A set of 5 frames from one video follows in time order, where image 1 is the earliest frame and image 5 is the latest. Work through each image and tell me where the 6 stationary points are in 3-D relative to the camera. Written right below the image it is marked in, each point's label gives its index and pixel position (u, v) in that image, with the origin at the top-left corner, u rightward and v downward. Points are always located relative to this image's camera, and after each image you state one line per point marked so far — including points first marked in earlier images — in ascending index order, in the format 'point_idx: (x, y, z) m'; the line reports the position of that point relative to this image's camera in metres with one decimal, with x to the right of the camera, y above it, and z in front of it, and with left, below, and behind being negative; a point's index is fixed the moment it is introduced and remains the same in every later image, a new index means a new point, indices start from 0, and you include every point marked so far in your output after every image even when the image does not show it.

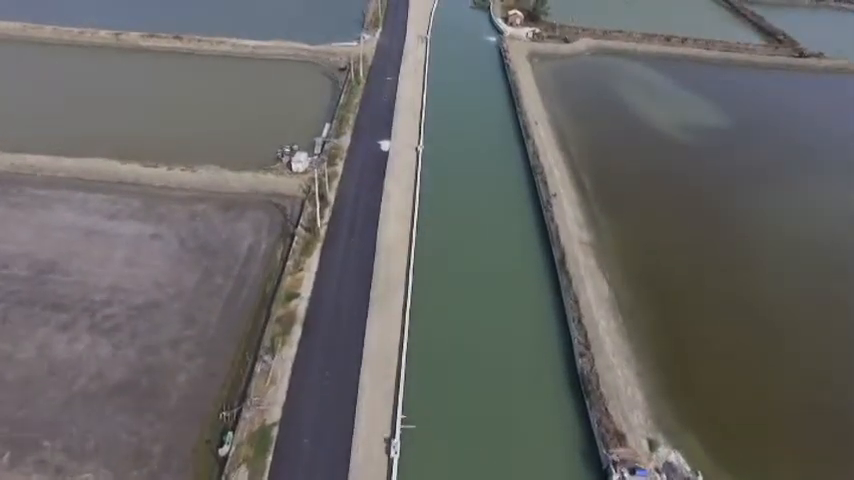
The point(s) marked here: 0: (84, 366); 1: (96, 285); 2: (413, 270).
0: (-7.8, -2.9, +15.9) m
1: (-8.6, -1.2, +18.3) m
2: (-0.4, -0.9, +20.0) m
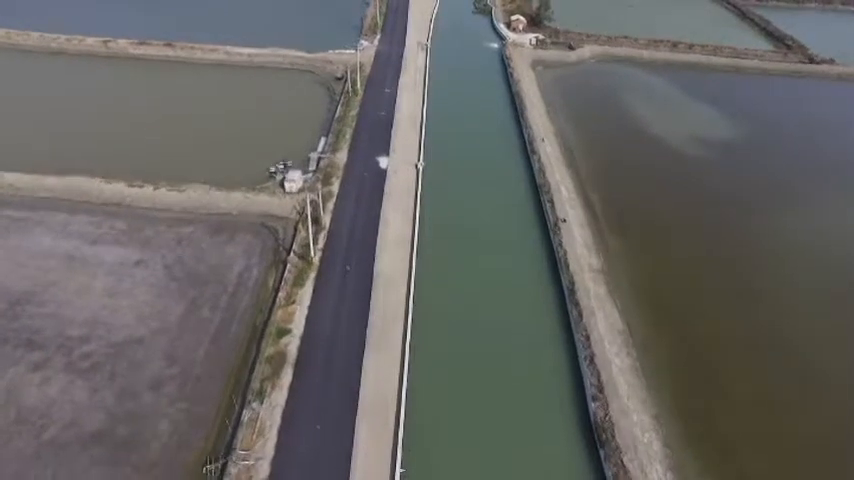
0: (-7.8, -3.6, +14.7) m
1: (-8.6, -1.9, +17.1) m
2: (-0.4, -1.7, +18.8) m
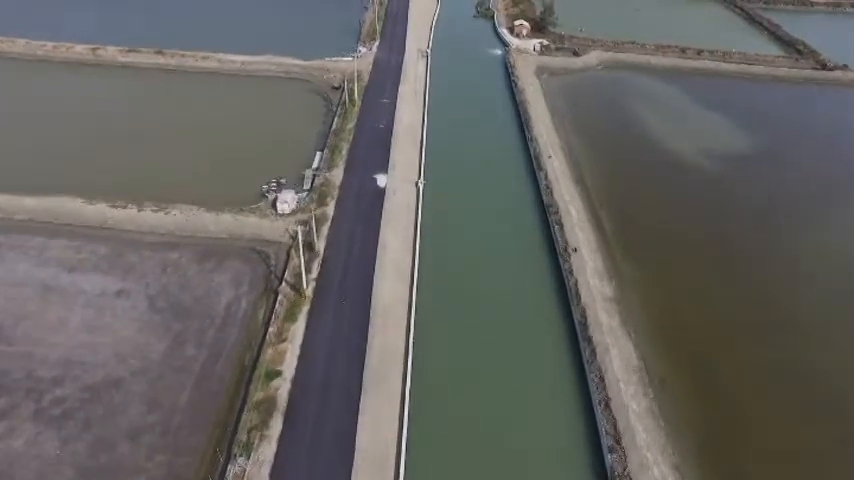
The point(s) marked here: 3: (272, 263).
0: (-7.7, -4.4, +13.4) m
1: (-8.6, -2.7, +15.8) m
2: (-0.3, -2.4, +17.6) m
3: (-4.3, -0.6, +19.3) m
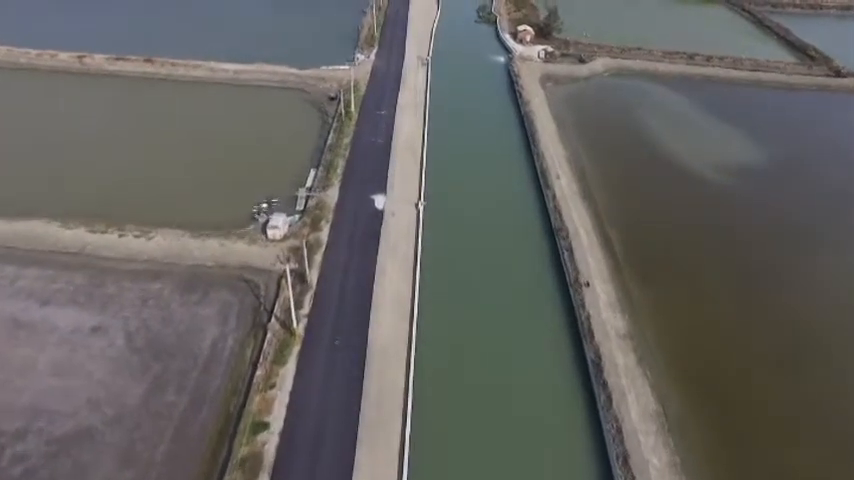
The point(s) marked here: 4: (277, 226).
0: (-7.7, -5.1, +12.1) m
1: (-8.6, -3.4, +14.5) m
2: (-0.3, -3.2, +16.2) m
3: (-4.3, -1.4, +17.9) m
4: (-4.2, +0.4, +19.7) m
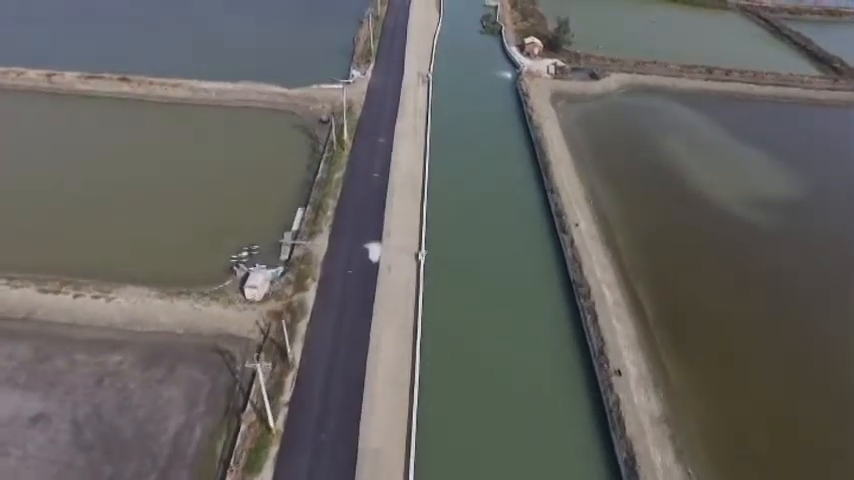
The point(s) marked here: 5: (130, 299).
0: (-7.7, -6.6, +9.6) m
1: (-8.5, -4.9, +12.0) m
2: (-0.3, -4.7, +13.7) m
3: (-4.2, -2.9, +15.4) m
4: (-4.2, -1.1, +17.2) m
5: (-7.2, -1.4, +17.1) m
